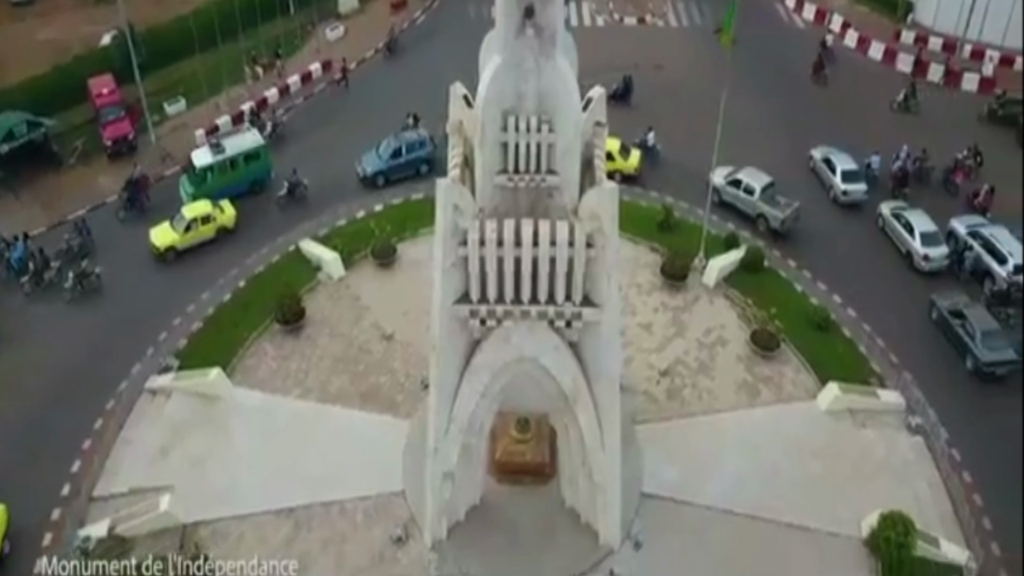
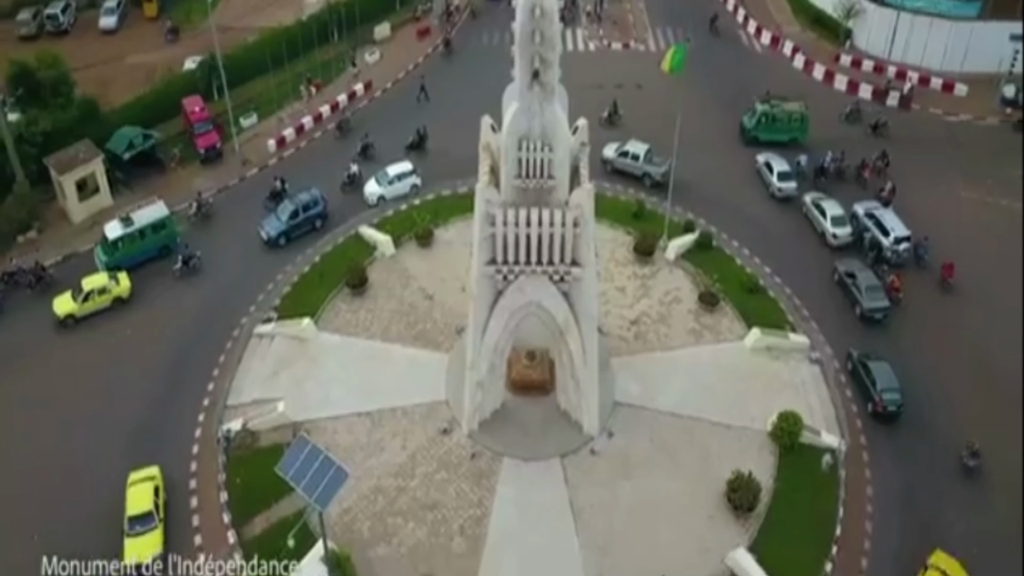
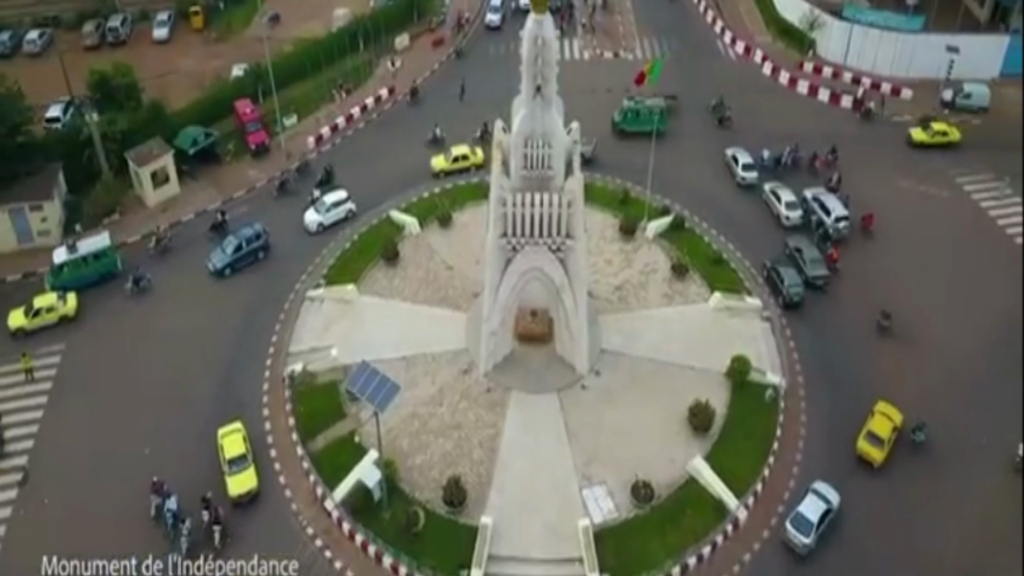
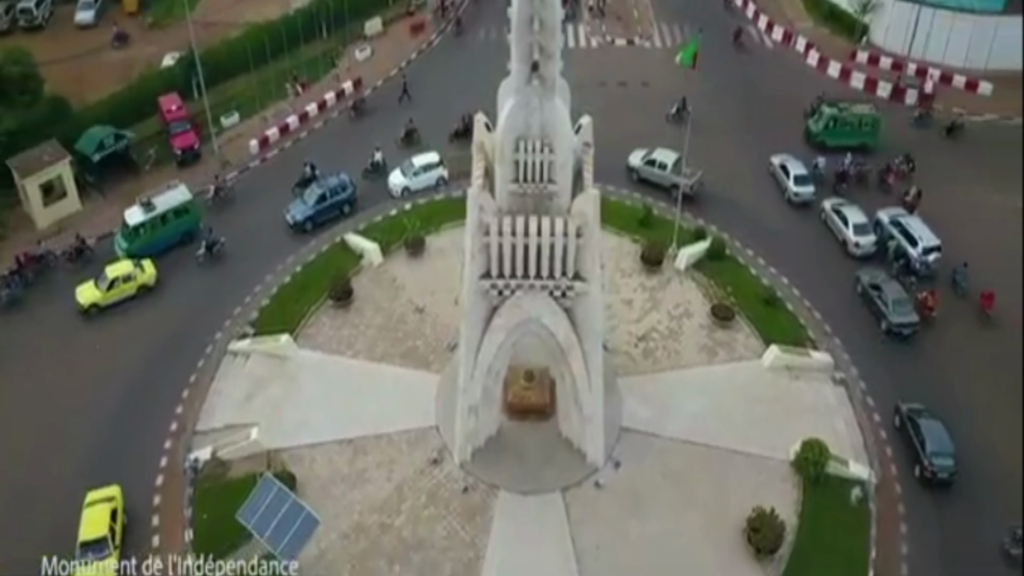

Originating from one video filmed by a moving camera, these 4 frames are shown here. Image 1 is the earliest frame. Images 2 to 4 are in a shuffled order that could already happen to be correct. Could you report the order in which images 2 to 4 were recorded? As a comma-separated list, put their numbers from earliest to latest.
4, 2, 3
